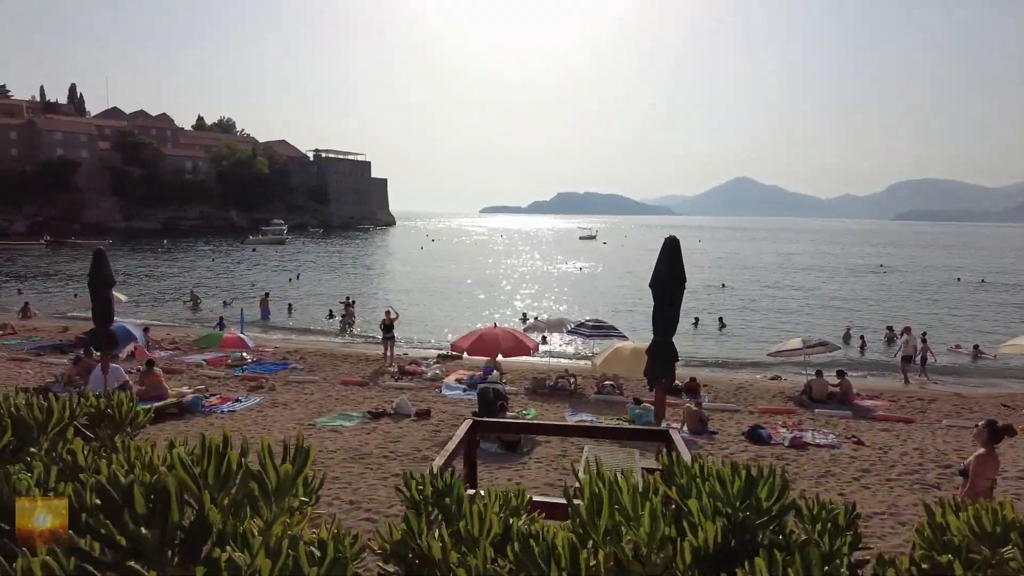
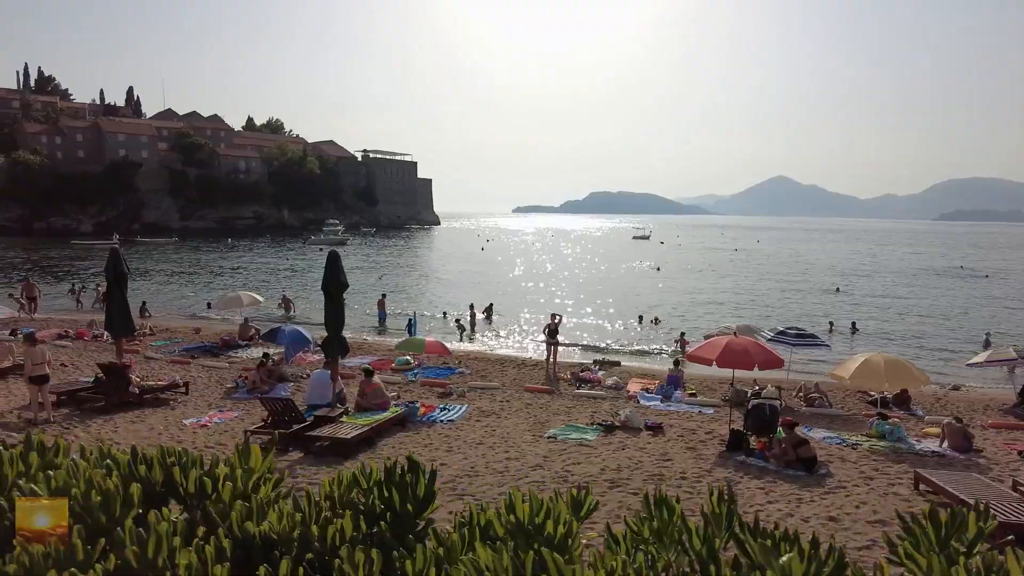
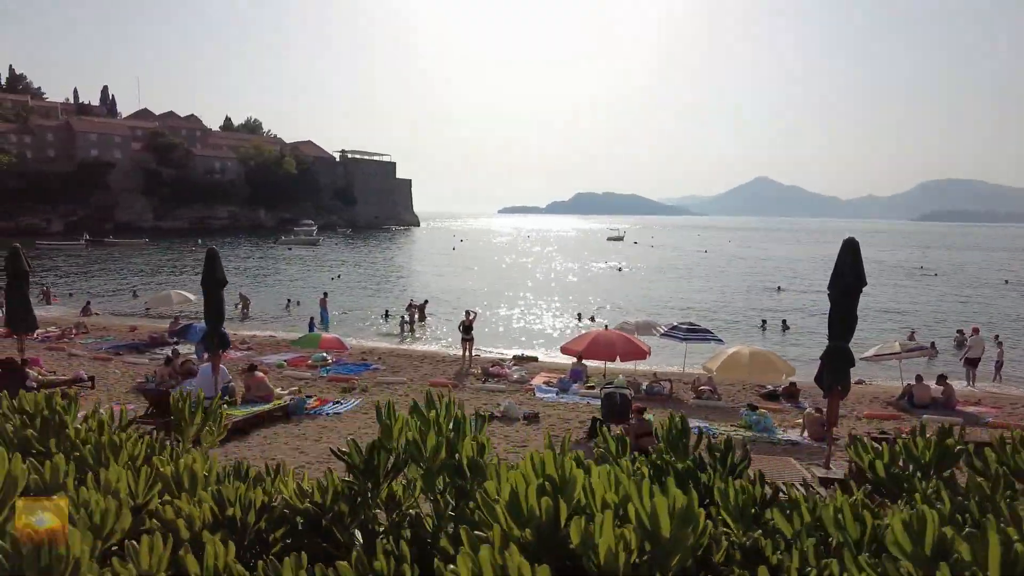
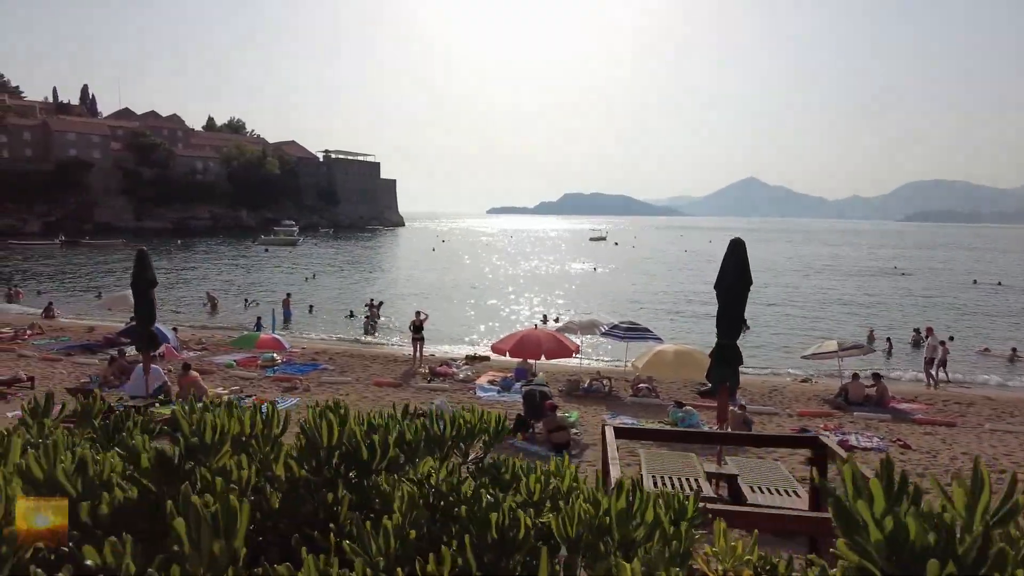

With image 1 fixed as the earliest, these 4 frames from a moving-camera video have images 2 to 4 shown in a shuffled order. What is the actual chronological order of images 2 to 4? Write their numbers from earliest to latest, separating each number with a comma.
4, 3, 2
